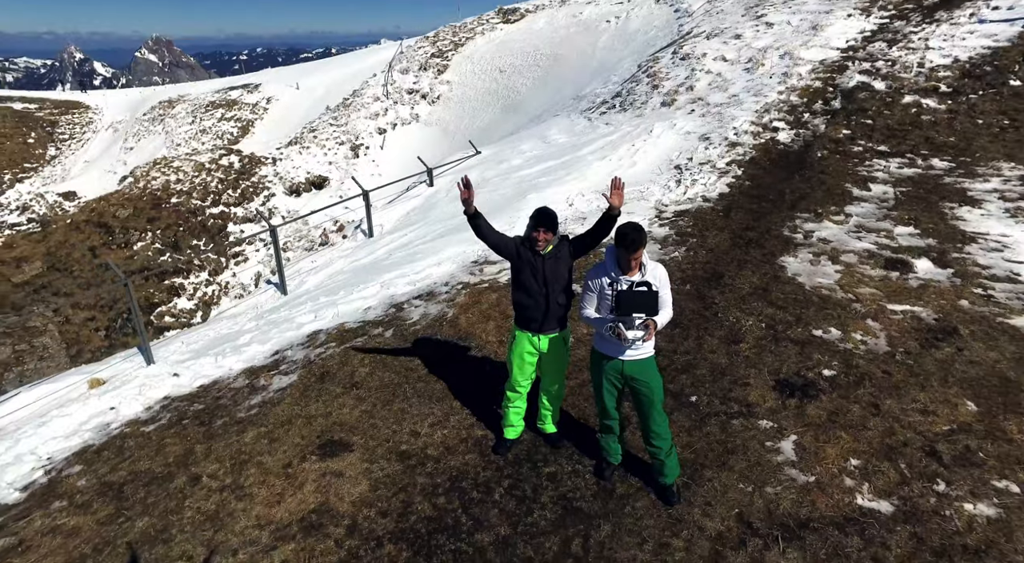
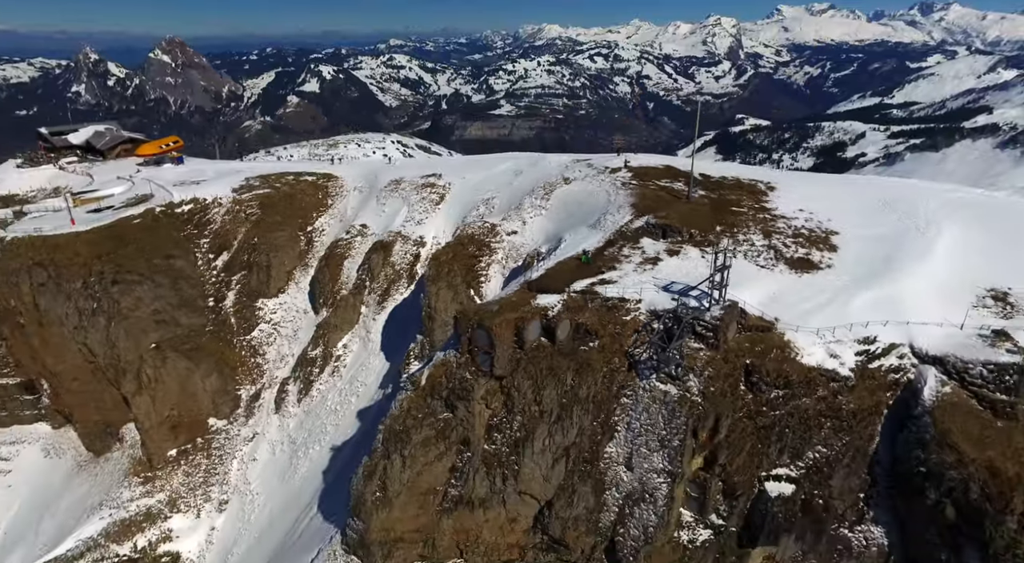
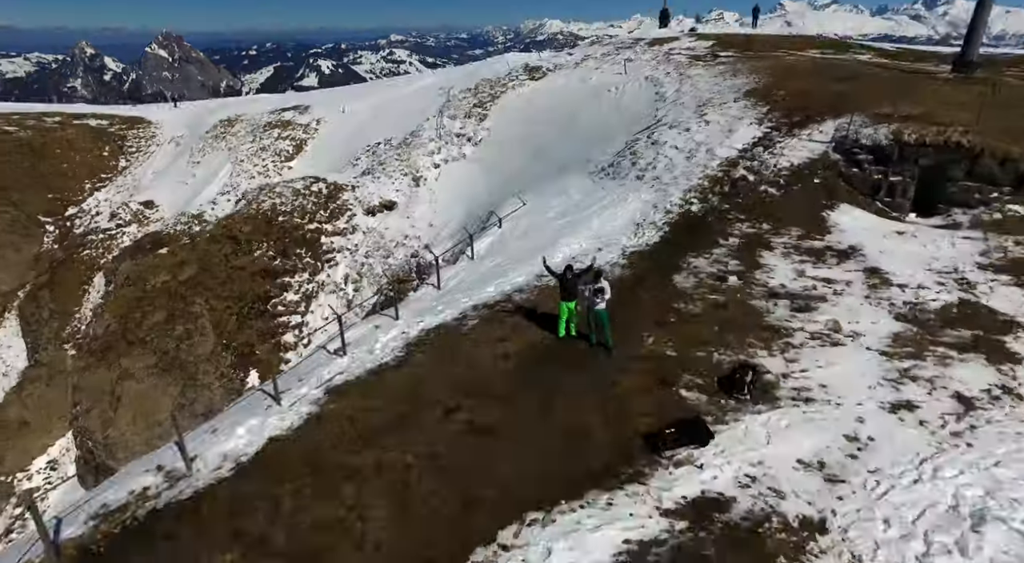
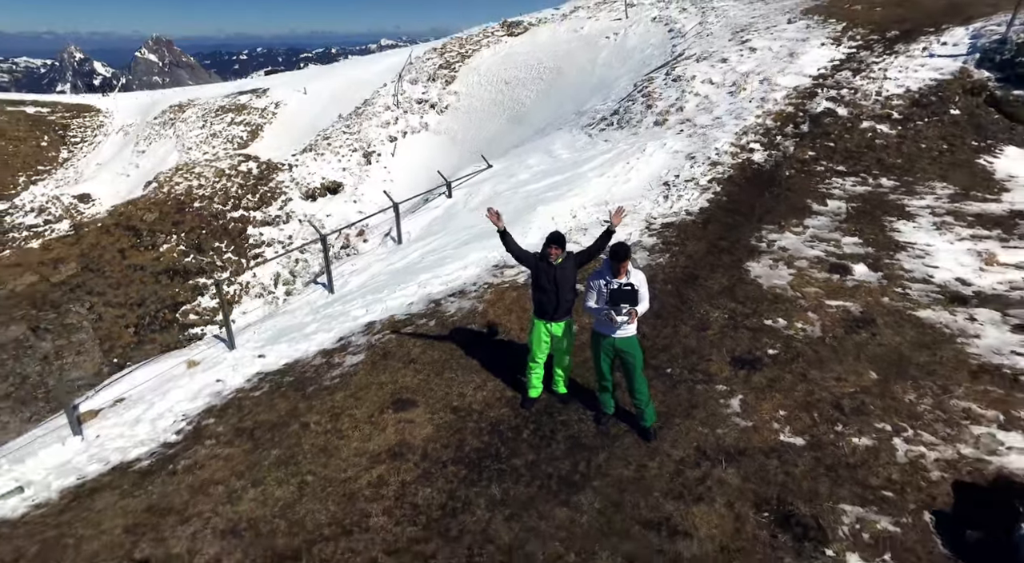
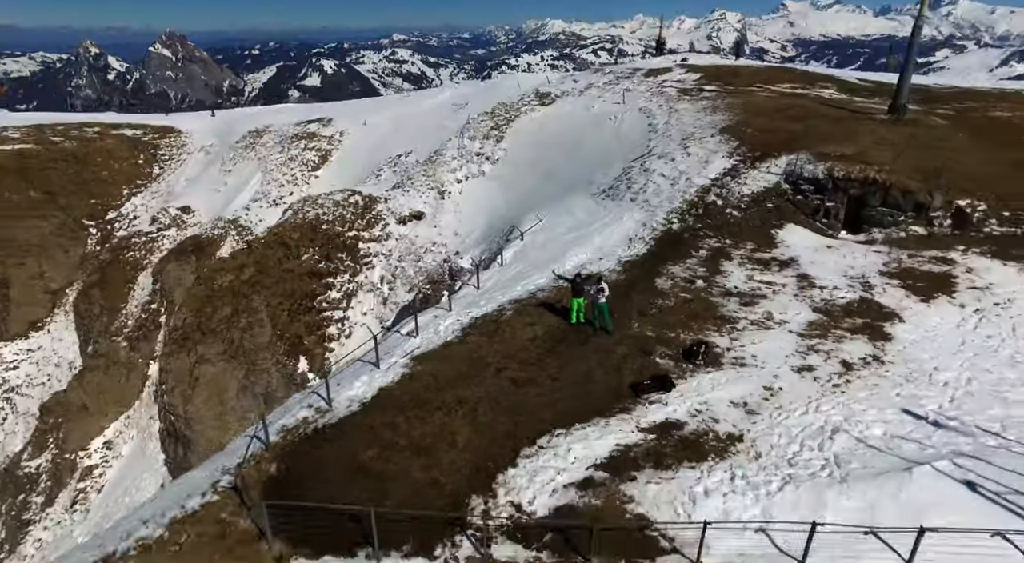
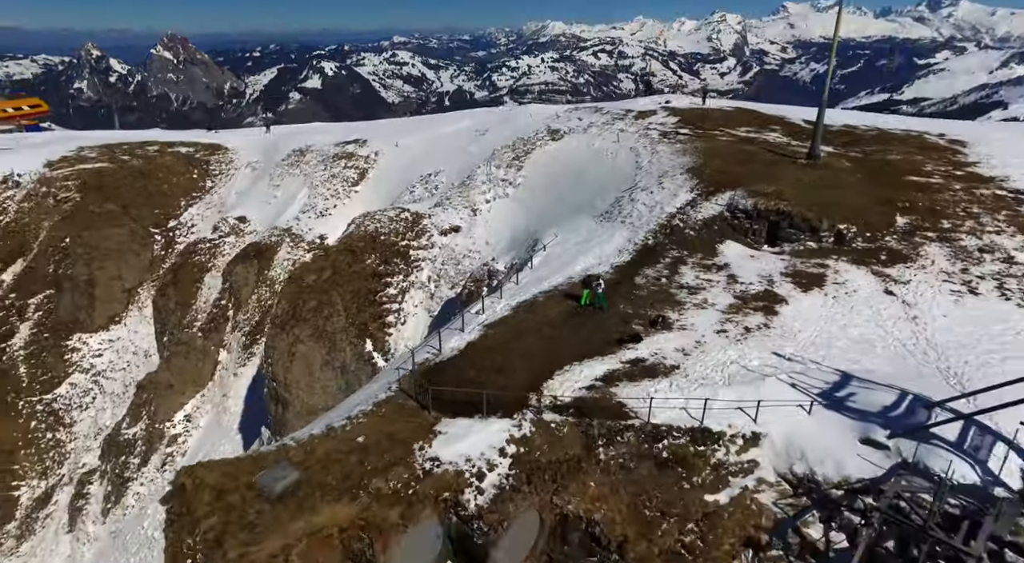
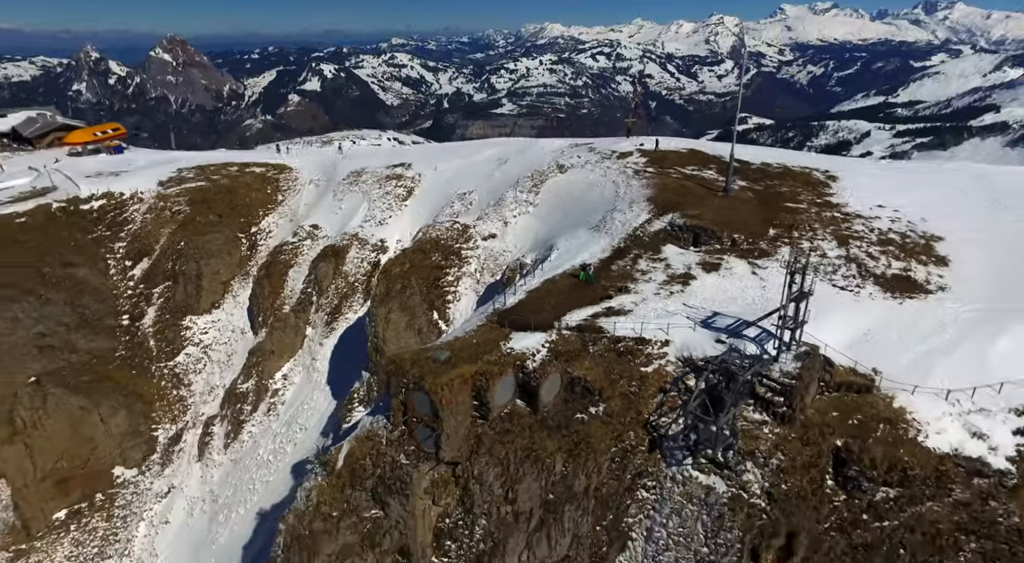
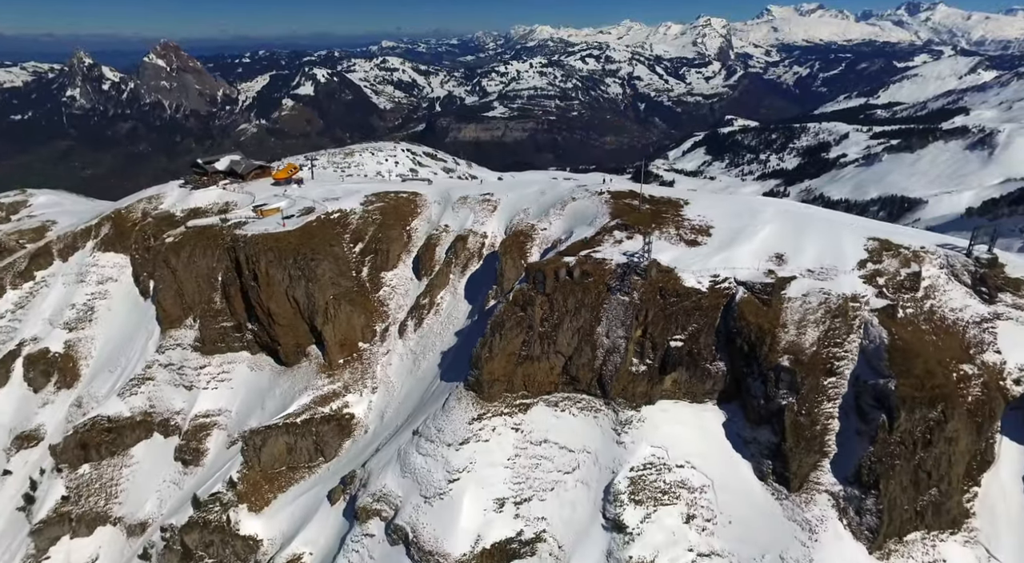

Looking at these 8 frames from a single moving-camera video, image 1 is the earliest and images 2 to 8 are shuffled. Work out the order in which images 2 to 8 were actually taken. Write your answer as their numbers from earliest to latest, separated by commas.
4, 3, 5, 6, 7, 2, 8
